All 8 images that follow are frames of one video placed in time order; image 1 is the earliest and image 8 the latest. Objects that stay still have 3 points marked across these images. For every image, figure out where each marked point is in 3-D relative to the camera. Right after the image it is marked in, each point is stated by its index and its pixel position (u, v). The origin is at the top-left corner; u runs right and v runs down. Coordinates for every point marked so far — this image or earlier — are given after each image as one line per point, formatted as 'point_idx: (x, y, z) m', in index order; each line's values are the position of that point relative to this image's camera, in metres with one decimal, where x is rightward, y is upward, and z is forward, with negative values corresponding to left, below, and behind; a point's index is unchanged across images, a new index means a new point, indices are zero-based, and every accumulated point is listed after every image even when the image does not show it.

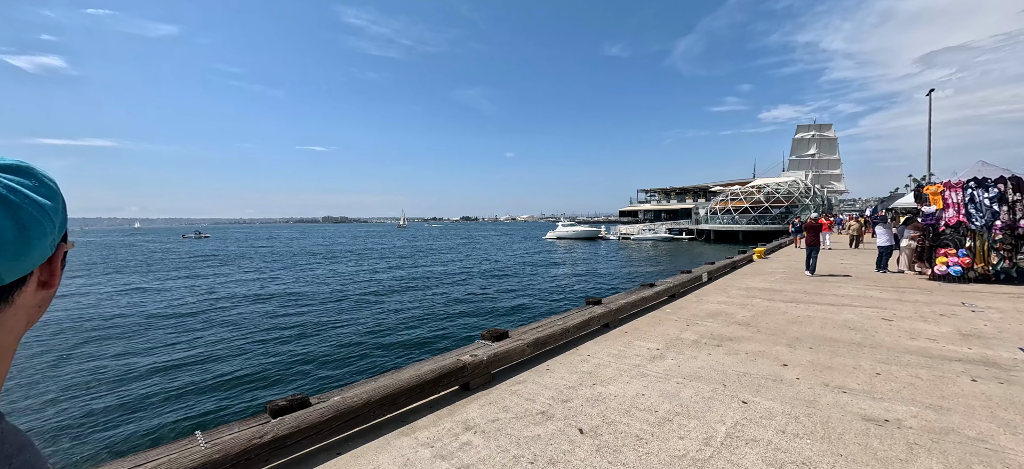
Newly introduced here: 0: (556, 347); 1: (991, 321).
0: (+0.7, -1.8, +5.9) m
1: (+7.5, -1.4, +5.7) m
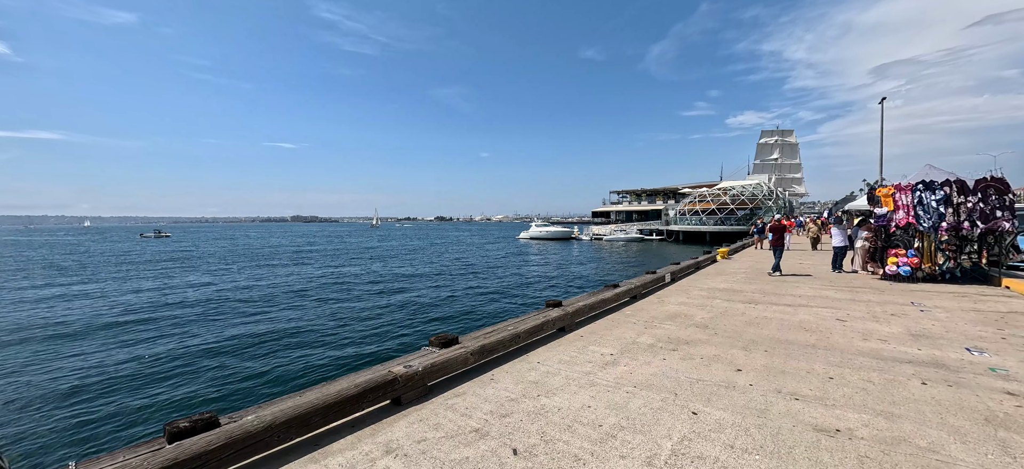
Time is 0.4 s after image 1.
0: (-0.1, -1.8, +5.5) m
1: (+6.7, -1.4, +5.7) m
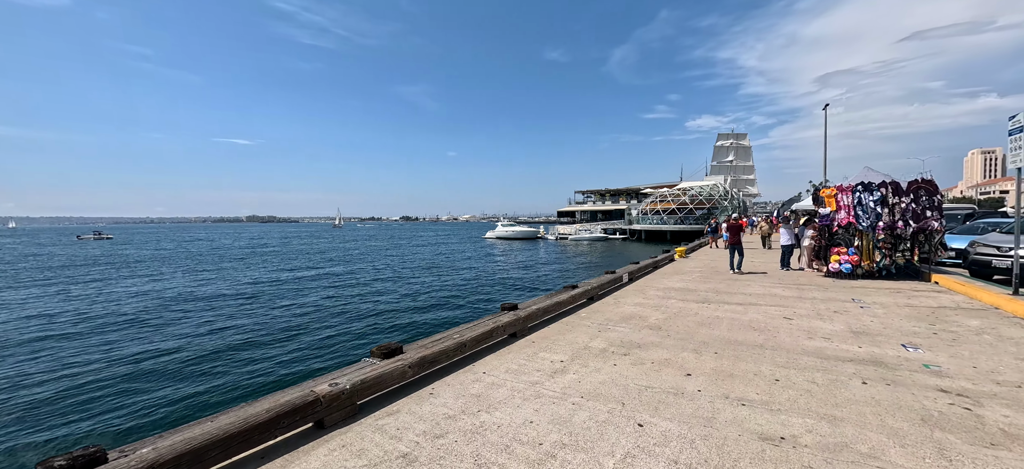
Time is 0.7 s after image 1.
0: (-0.9, -1.8, +5.1) m
1: (+5.9, -1.3, +5.9) m
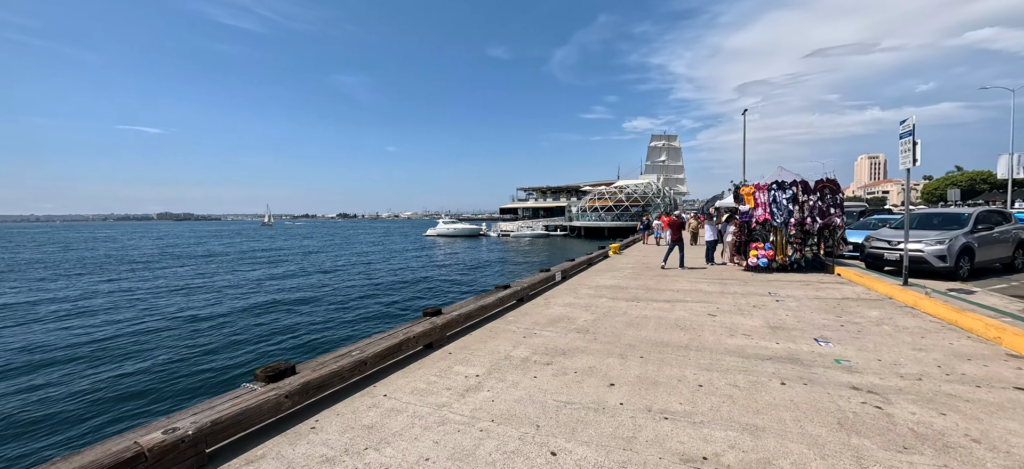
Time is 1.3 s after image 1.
0: (-2.0, -1.8, +4.3) m
1: (+4.6, -1.3, +6.0) m
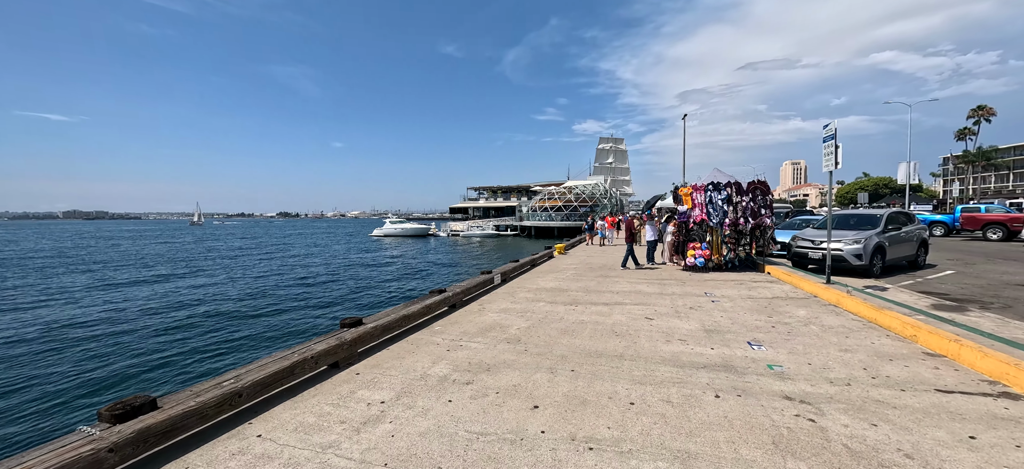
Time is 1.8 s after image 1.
0: (-2.8, -1.8, +3.4) m
1: (+3.5, -1.2, +5.9) m
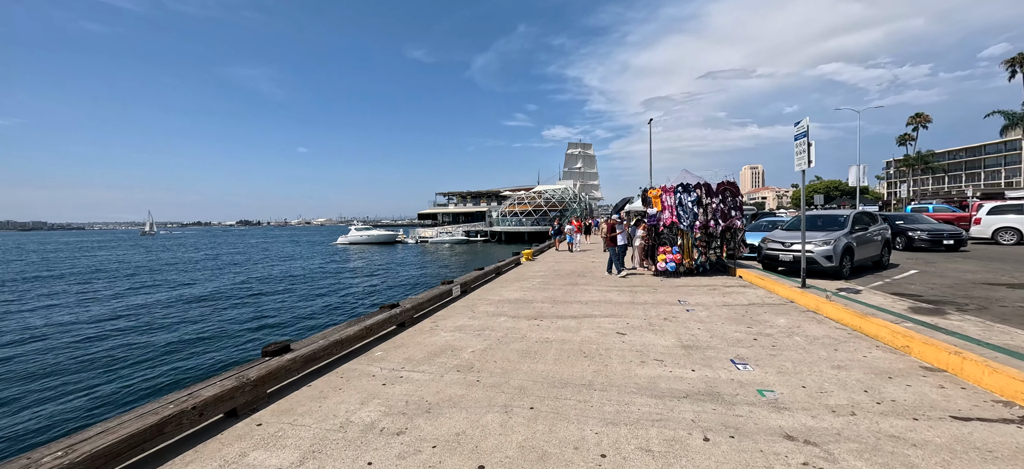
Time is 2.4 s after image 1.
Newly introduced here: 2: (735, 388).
0: (-3.3, -1.9, +2.4) m
1: (+2.8, -1.3, +5.4) m
2: (+2.1, -1.5, +3.4) m
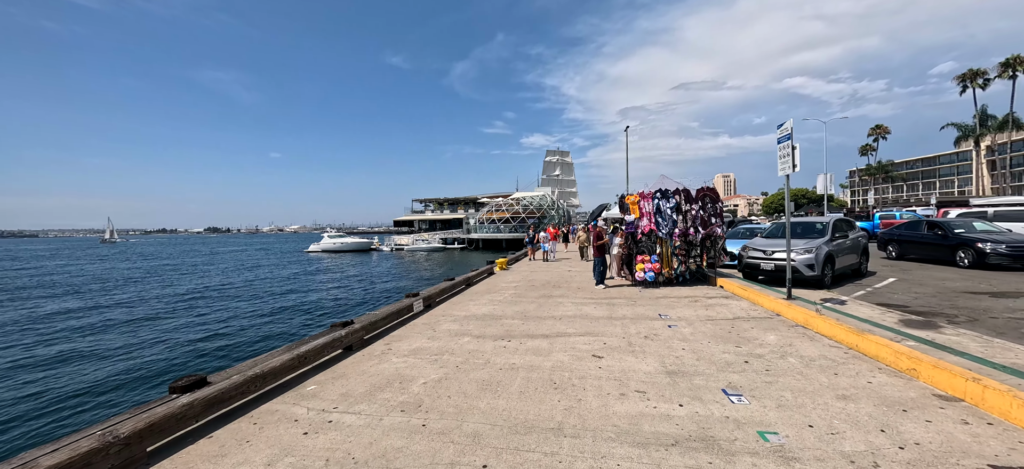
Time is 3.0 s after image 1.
0: (-3.6, -2.0, +1.5) m
1: (+2.3, -1.4, +4.9) m
2: (+1.7, -1.5, +2.9) m
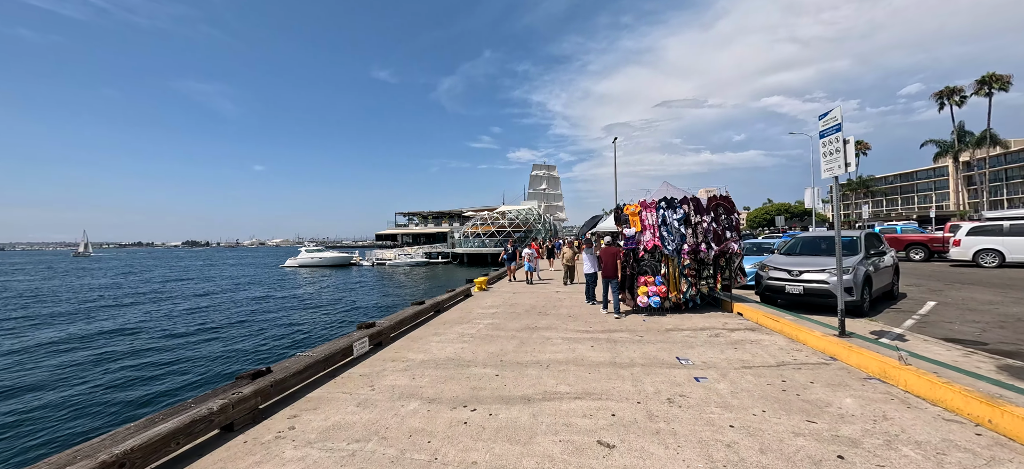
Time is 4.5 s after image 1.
0: (-3.8, -2.0, -0.2) m
1: (+2.0, -1.6, +3.3) m
2: (+1.5, -1.6, +1.3) m
